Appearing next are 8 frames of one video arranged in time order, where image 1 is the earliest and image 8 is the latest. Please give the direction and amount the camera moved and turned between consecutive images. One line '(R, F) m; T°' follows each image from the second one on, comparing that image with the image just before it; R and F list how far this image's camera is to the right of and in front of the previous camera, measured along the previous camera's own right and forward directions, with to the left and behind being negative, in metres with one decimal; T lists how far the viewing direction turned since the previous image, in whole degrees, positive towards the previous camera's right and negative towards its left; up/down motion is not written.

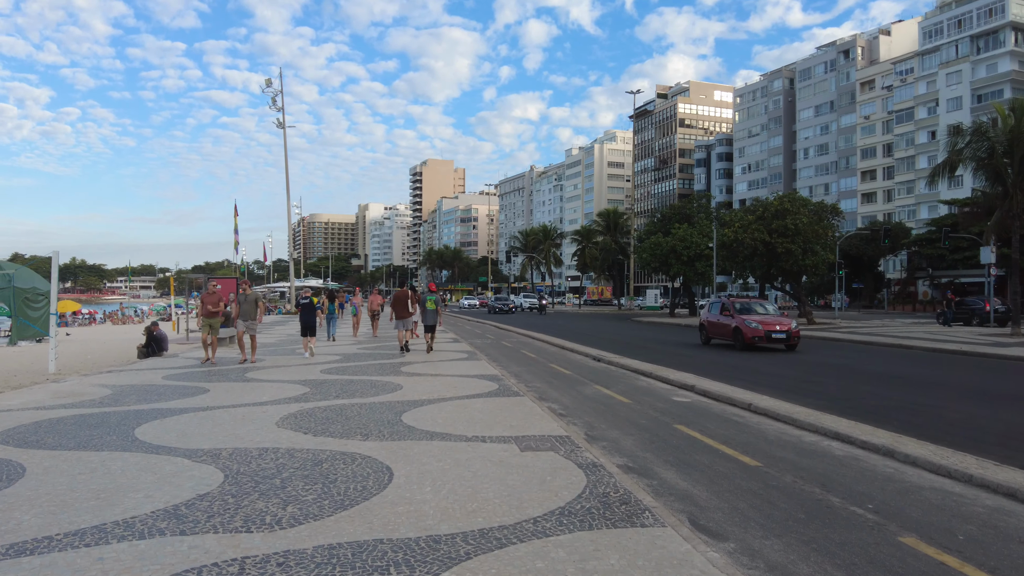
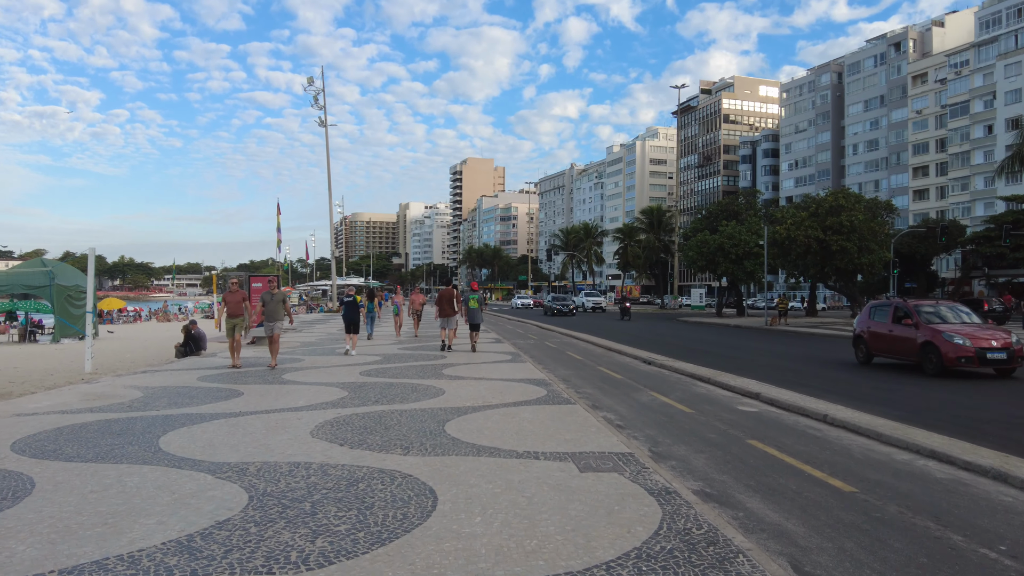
(-0.1, +0.7) m; -3°
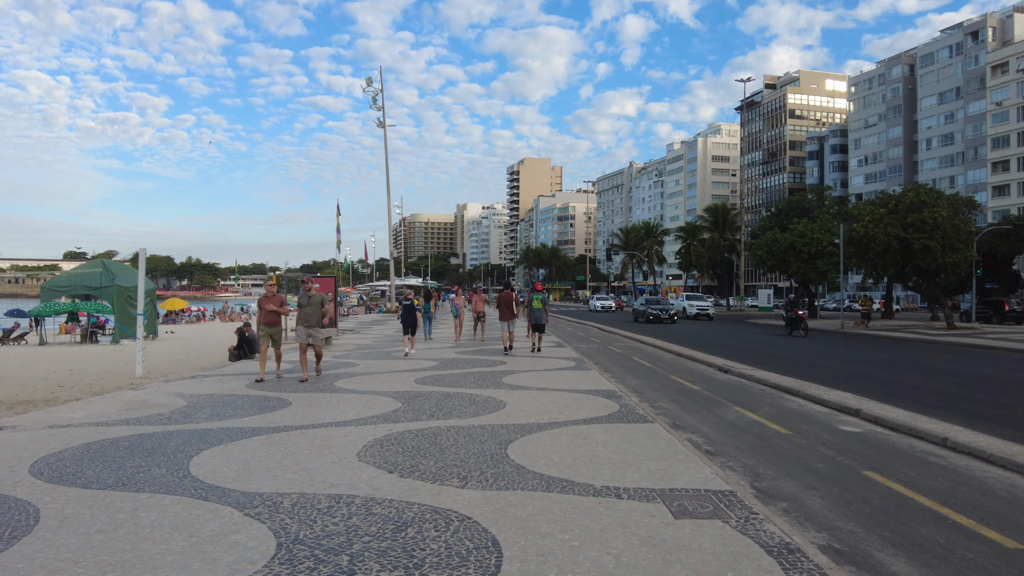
(-0.1, +0.9) m; -4°
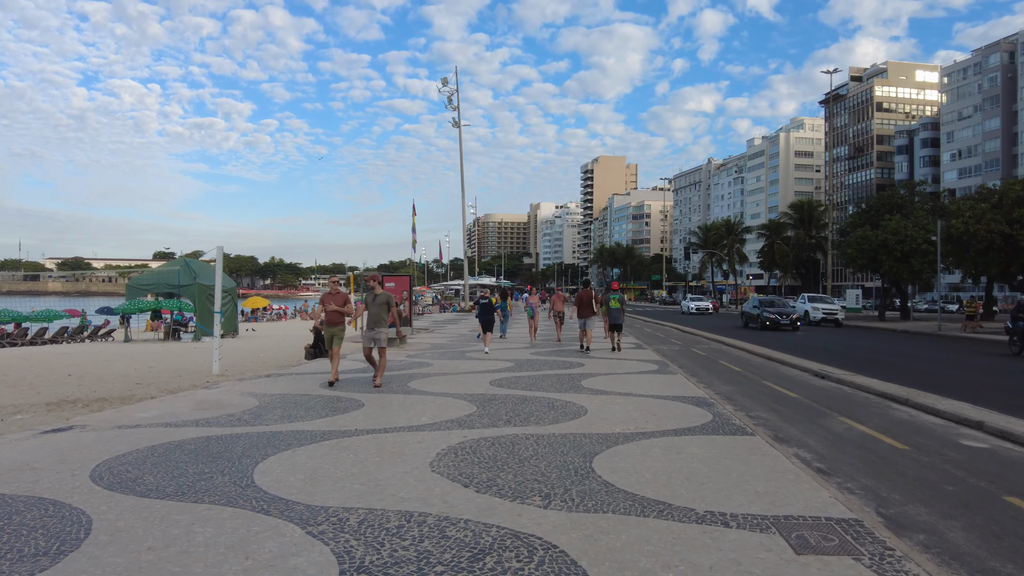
(-0.1, +0.6) m; -5°
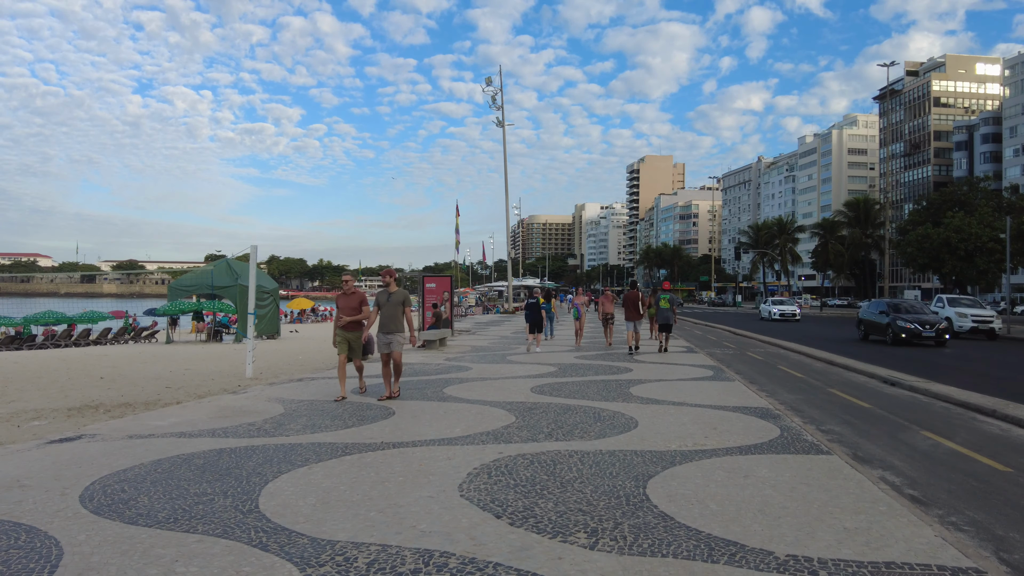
(0.0, +0.8) m; -3°
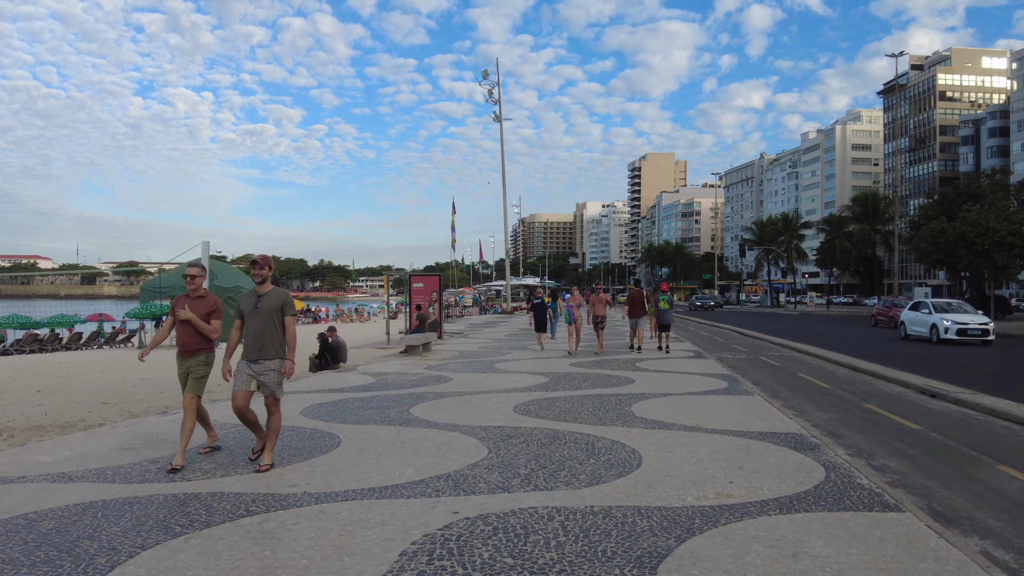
(+0.3, +1.7) m; 0°
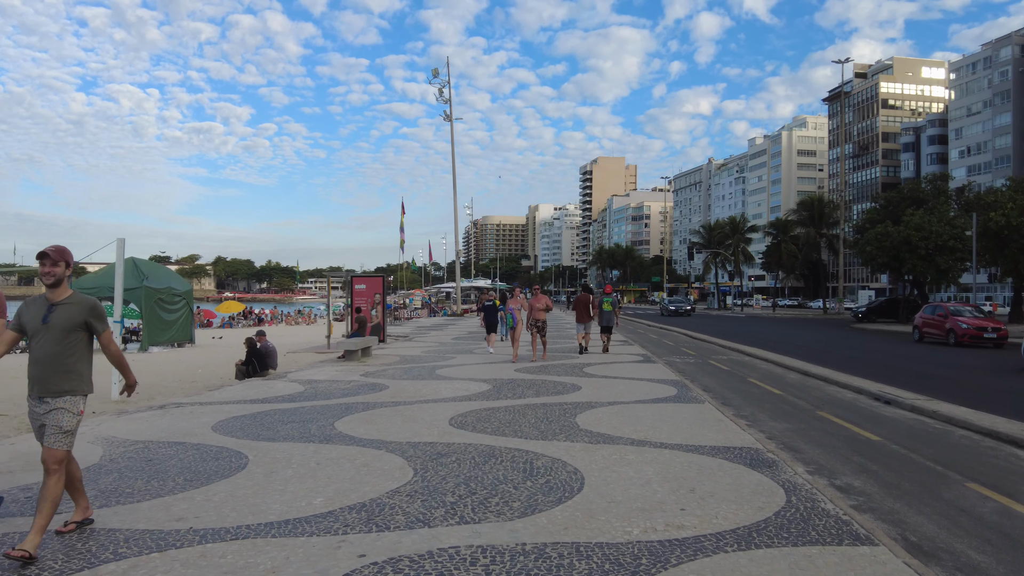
(+0.2, +0.7) m; +3°
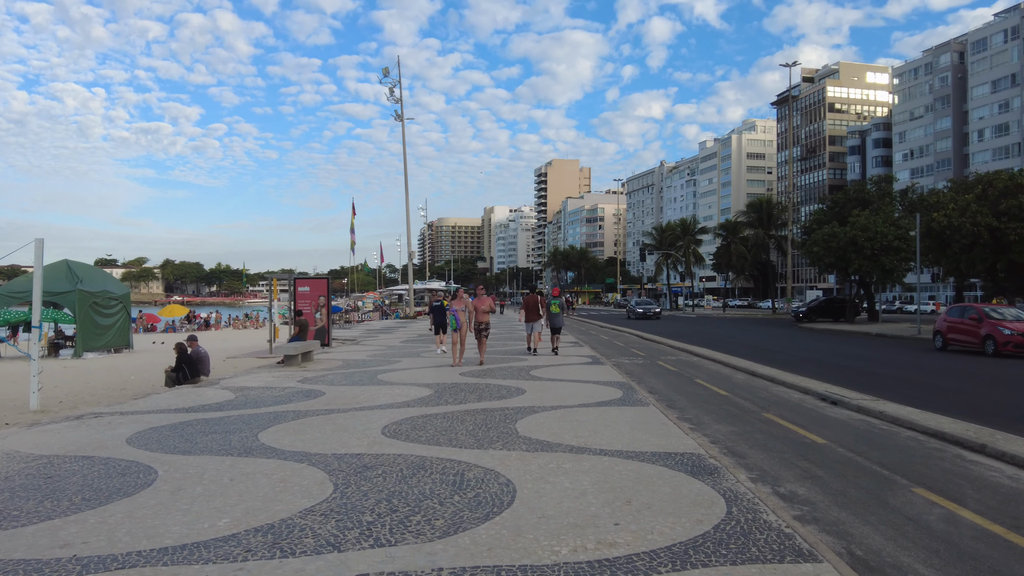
(+0.2, +0.4) m; +3°
